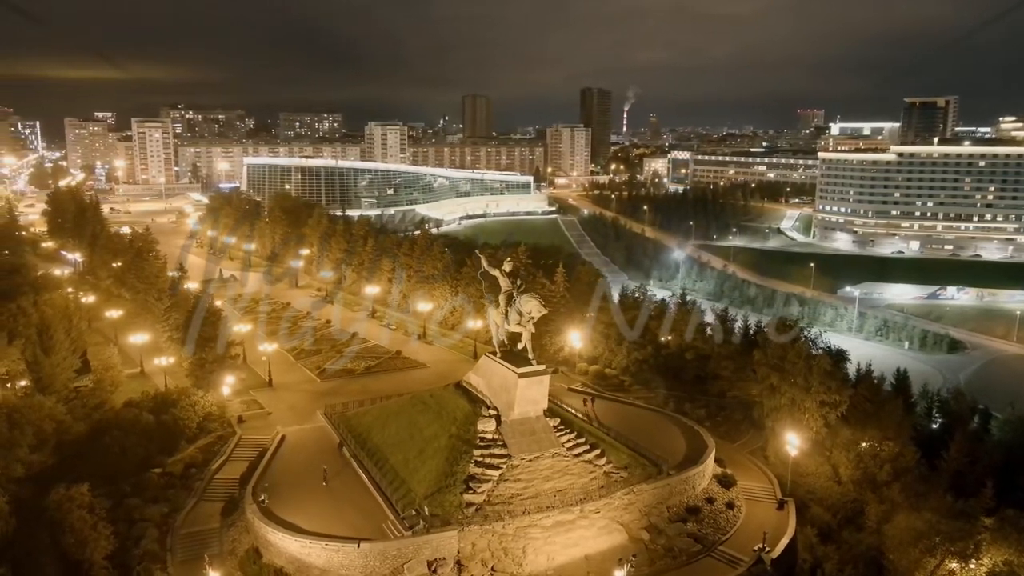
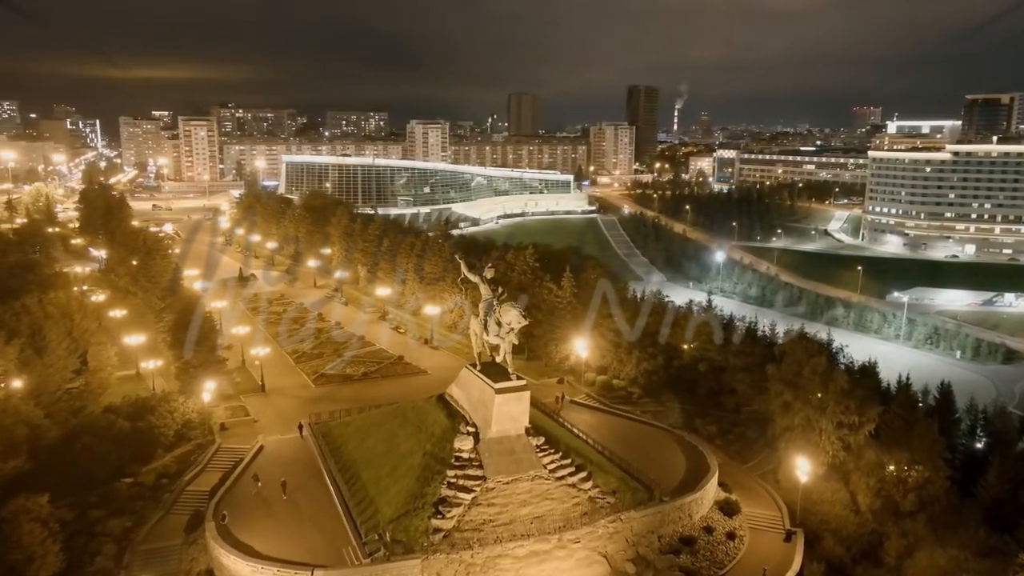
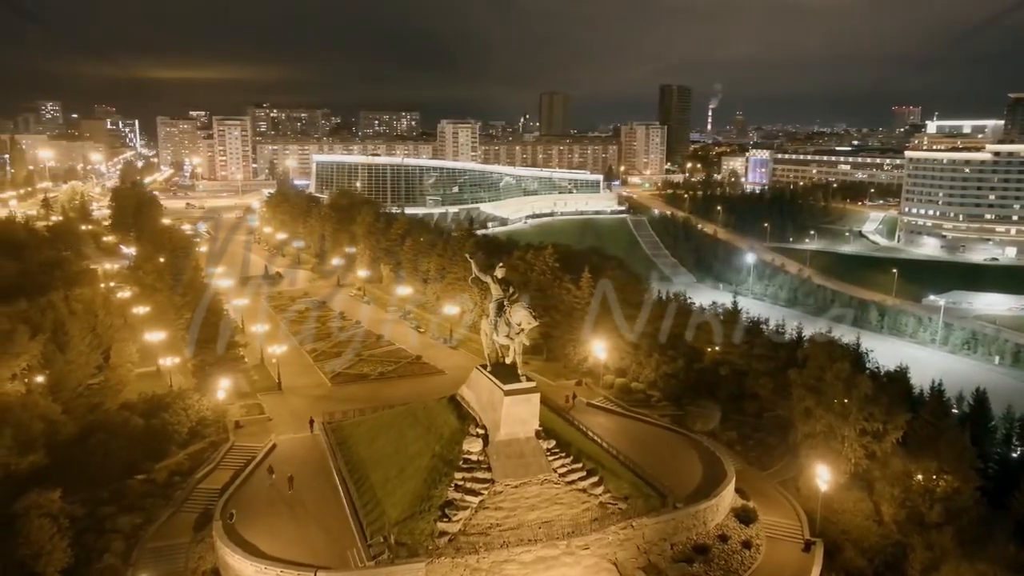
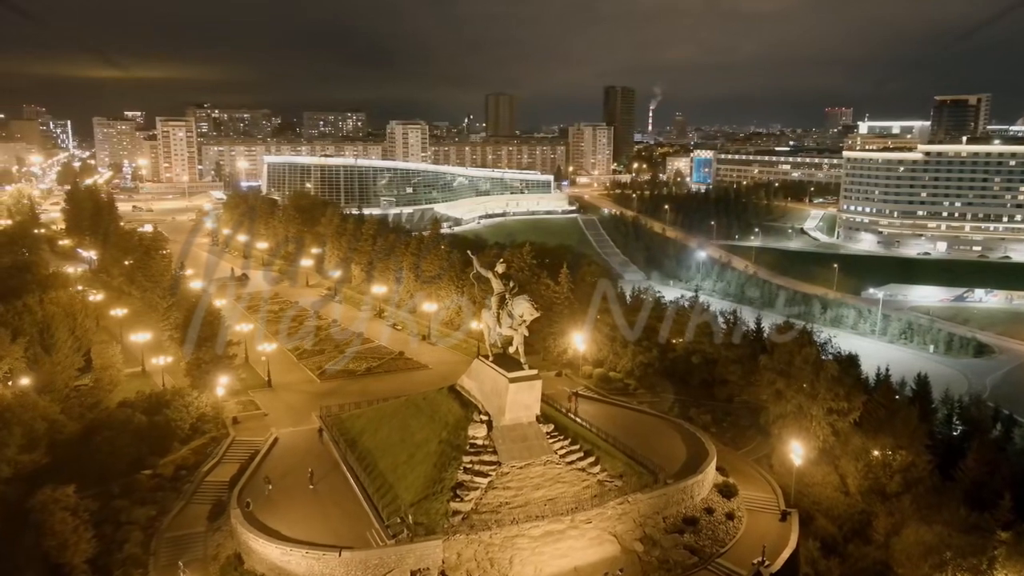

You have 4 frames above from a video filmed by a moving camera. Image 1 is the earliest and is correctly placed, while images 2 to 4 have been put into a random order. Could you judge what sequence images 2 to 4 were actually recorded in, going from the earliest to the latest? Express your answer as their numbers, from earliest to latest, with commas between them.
4, 2, 3
